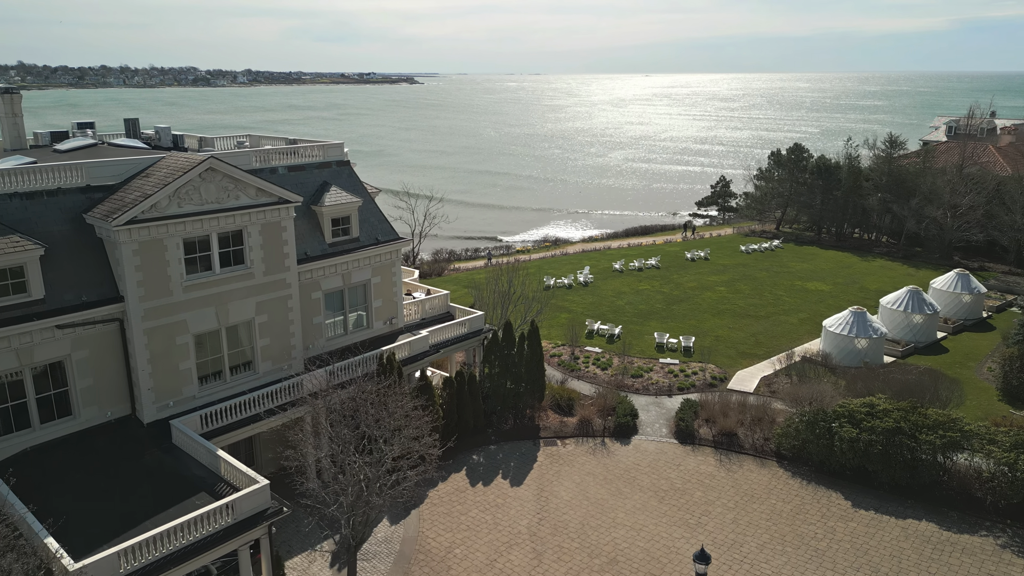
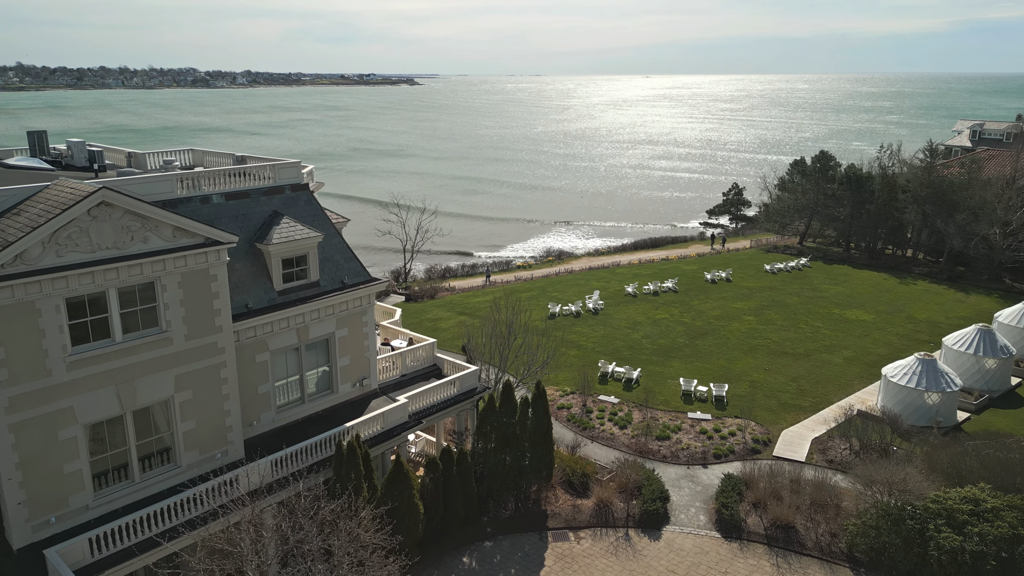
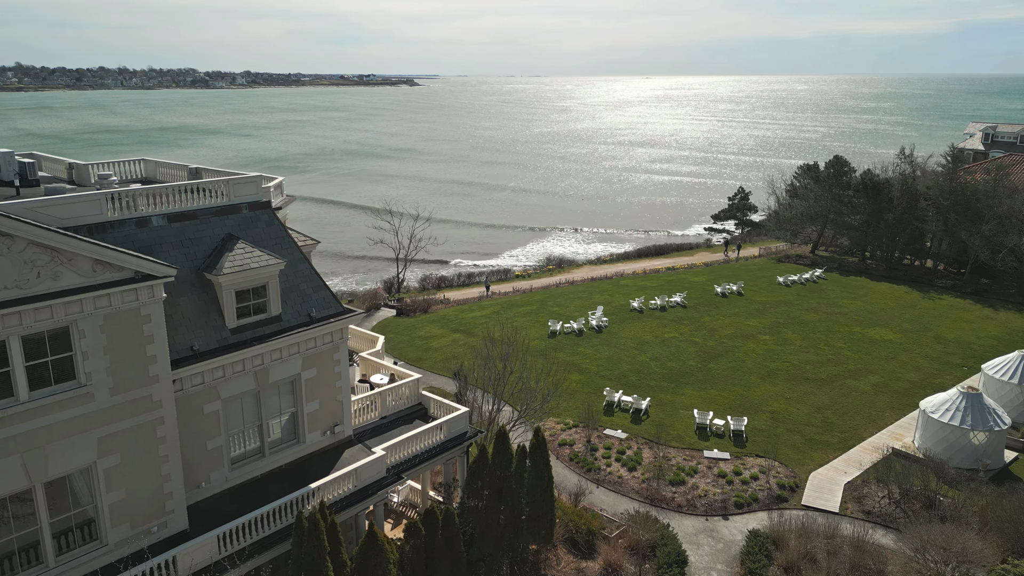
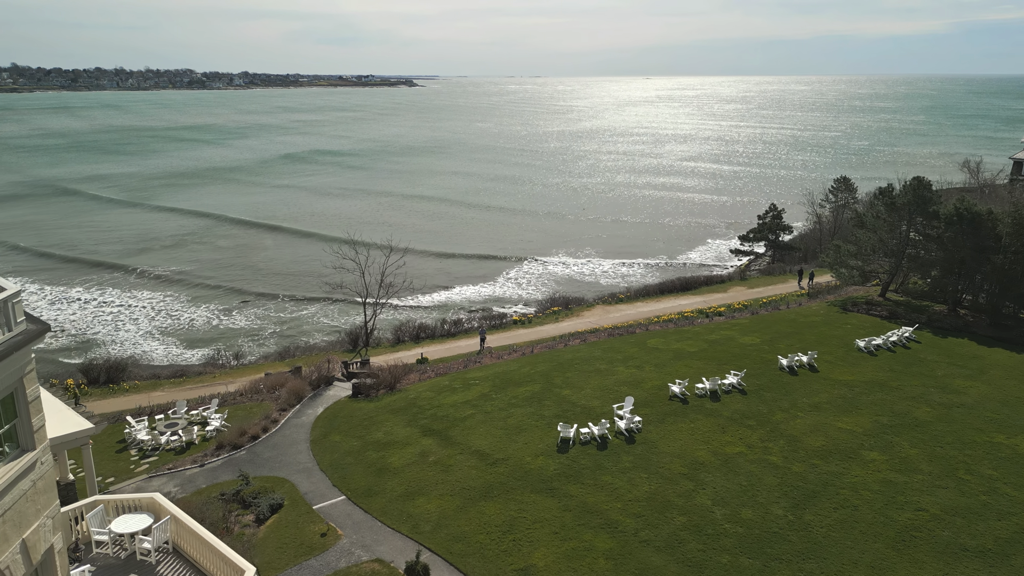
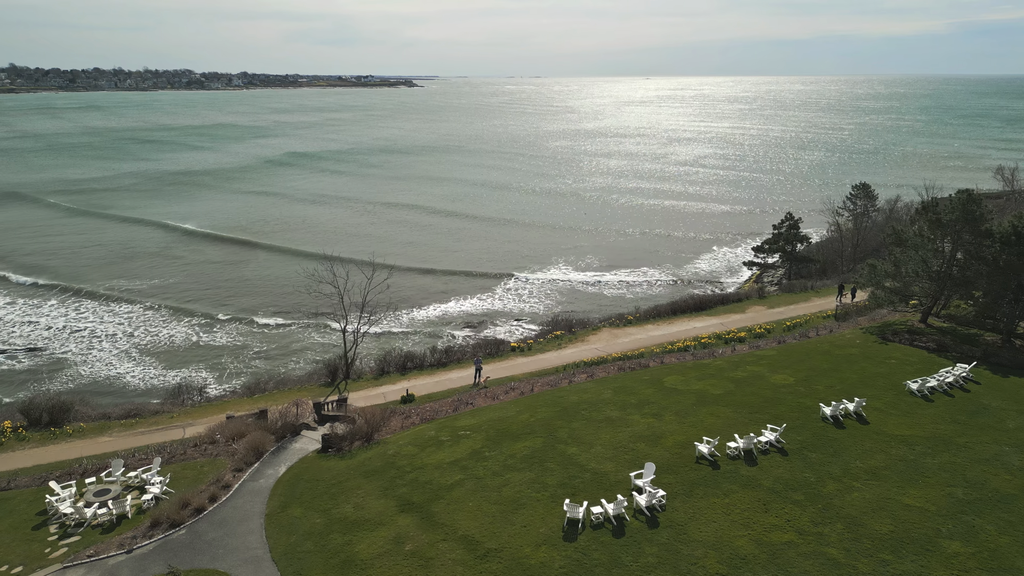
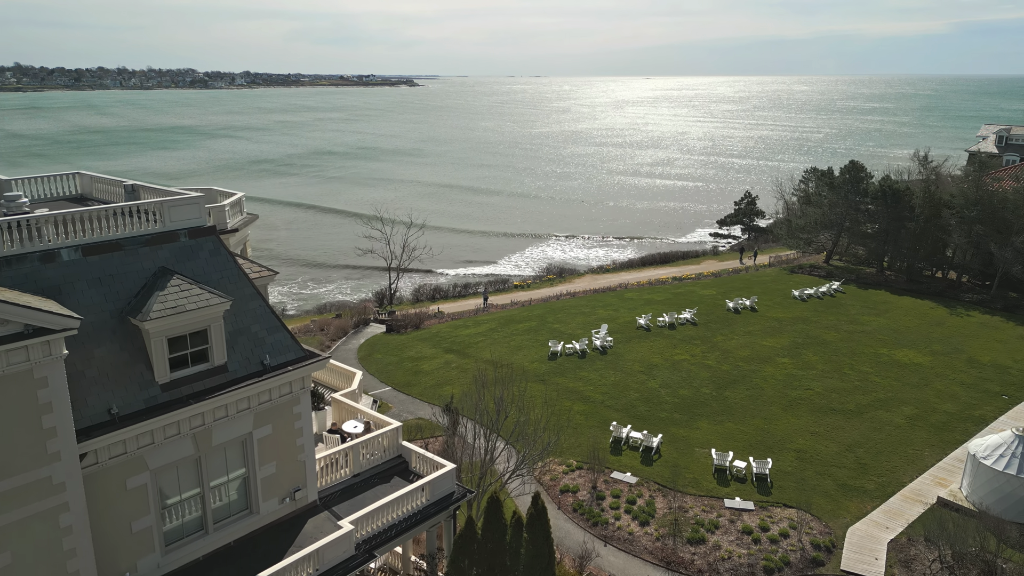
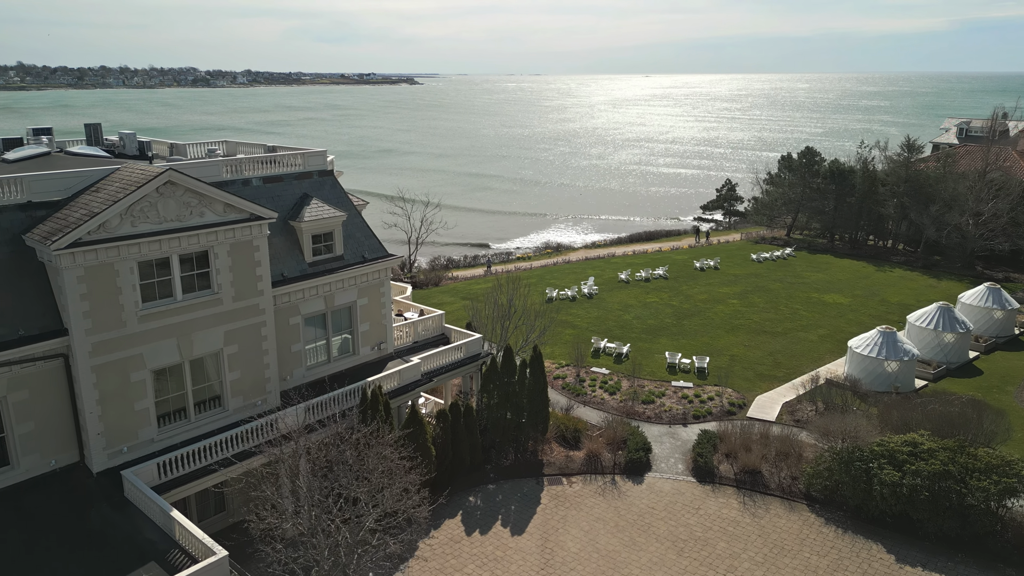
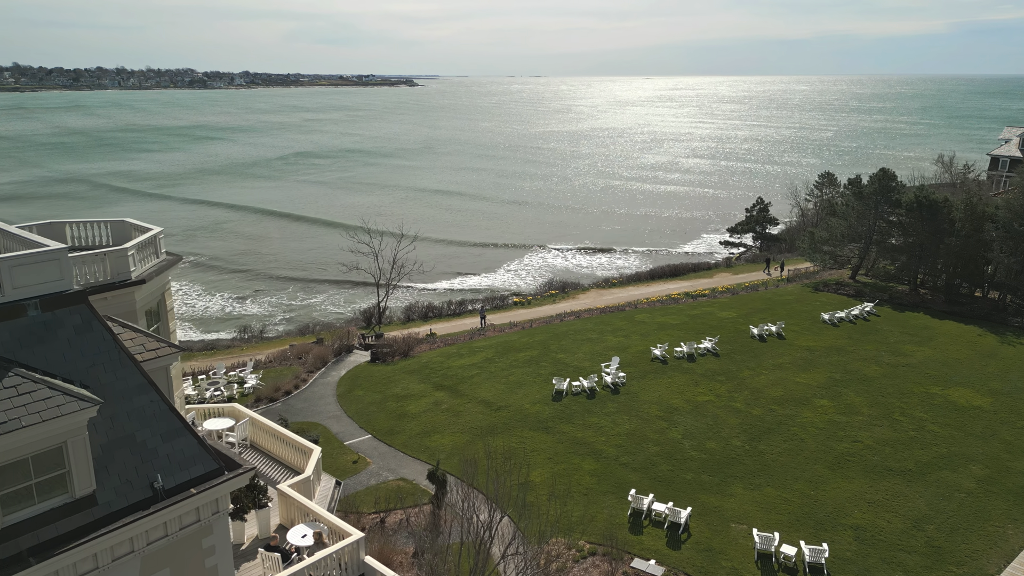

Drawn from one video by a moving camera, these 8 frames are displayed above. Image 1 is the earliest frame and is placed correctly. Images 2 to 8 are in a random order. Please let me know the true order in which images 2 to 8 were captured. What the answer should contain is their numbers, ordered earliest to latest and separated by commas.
7, 2, 3, 6, 8, 4, 5
